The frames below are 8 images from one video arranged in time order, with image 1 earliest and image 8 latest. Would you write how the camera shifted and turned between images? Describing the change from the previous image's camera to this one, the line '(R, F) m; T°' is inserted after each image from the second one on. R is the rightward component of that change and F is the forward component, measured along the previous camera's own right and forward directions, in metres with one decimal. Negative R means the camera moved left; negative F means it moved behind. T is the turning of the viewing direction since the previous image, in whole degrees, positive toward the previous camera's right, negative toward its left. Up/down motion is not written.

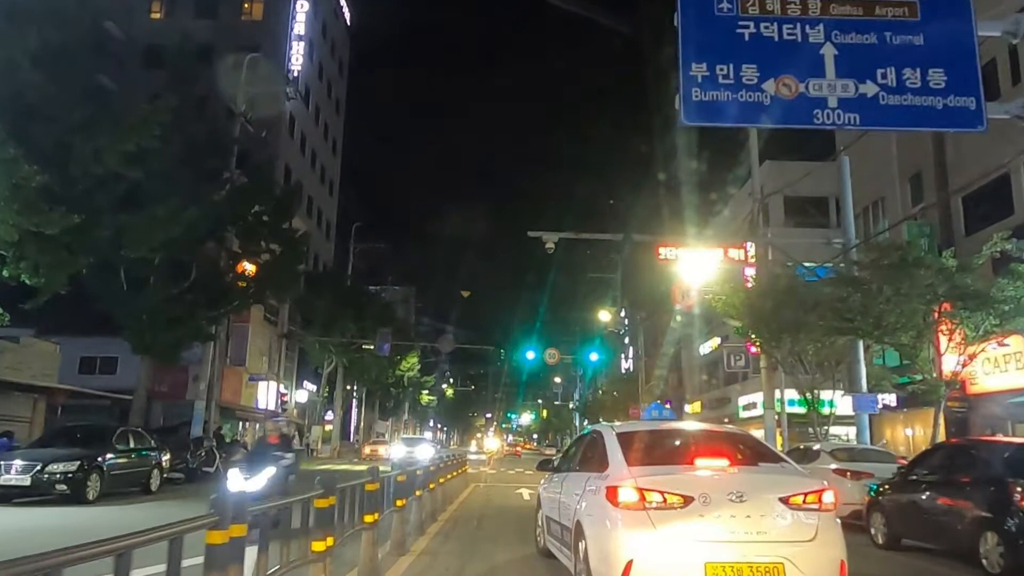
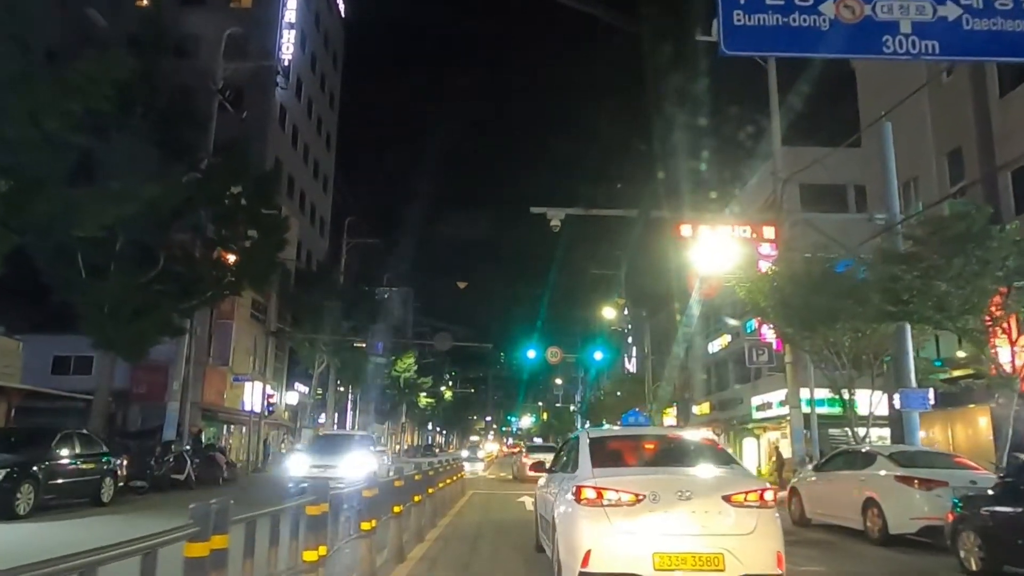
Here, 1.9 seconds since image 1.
(0.0, +2.5) m; 0°
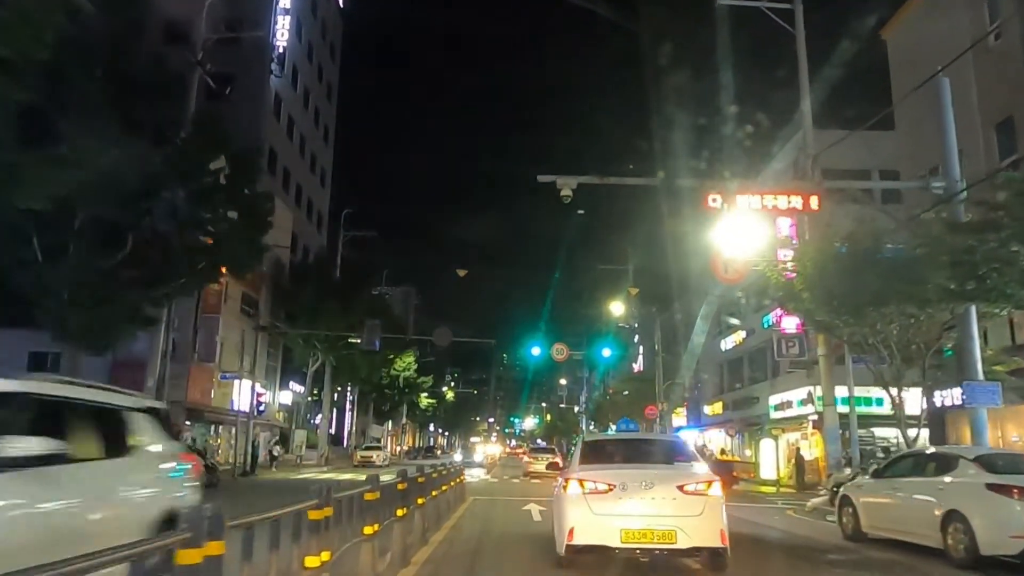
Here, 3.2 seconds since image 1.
(0.0, +2.4) m; 0°
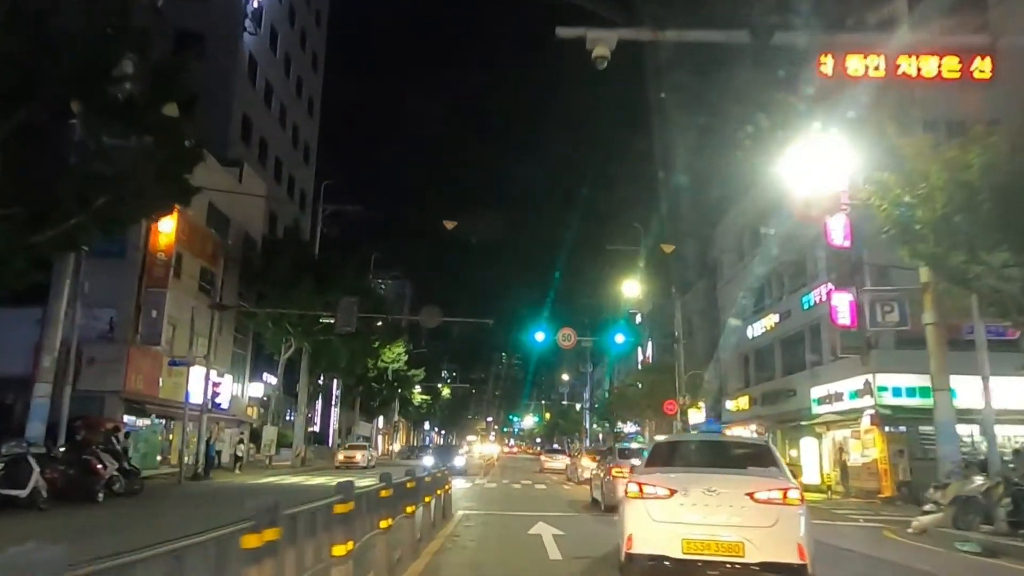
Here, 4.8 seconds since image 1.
(-0.1, +5.9) m; 0°
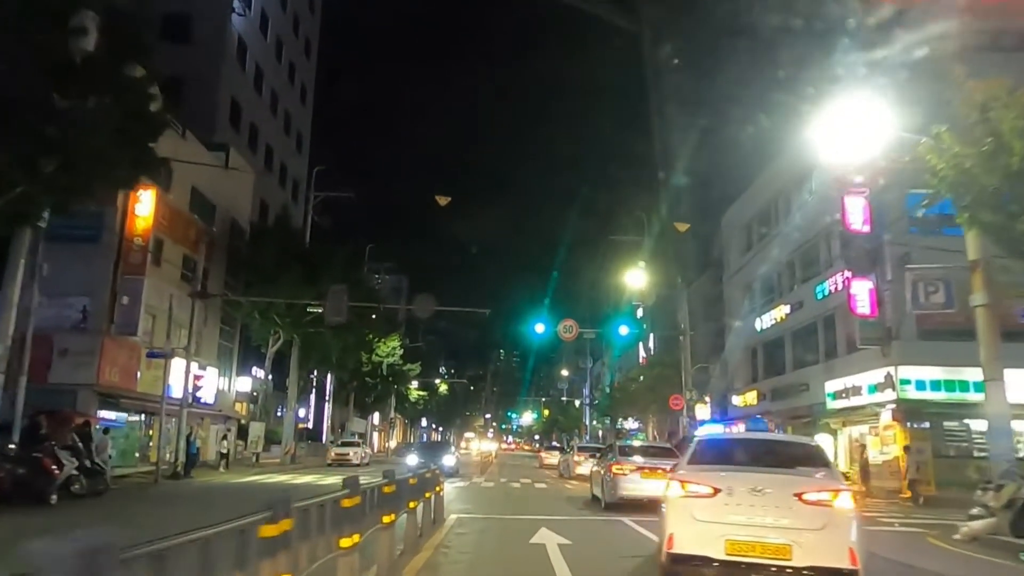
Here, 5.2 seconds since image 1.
(0.0, +1.9) m; 0°
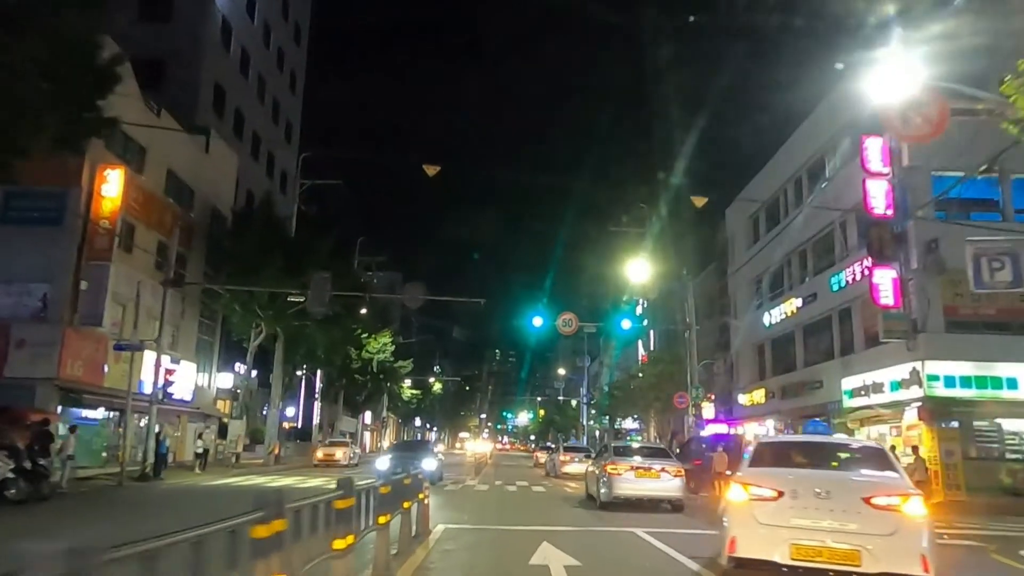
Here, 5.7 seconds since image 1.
(0.0, +2.2) m; 0°
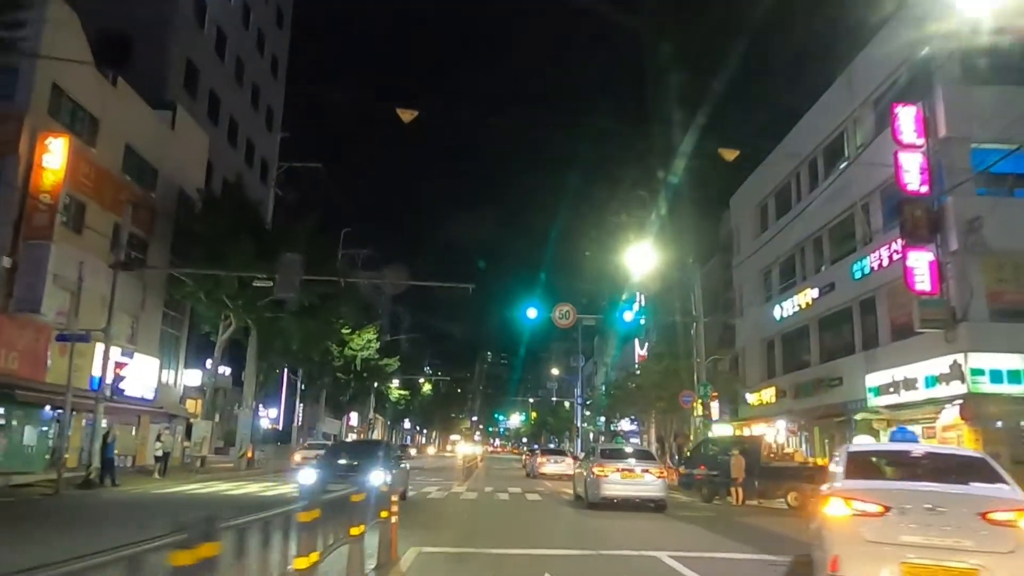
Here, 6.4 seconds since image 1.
(0.0, +3.0) m; +1°
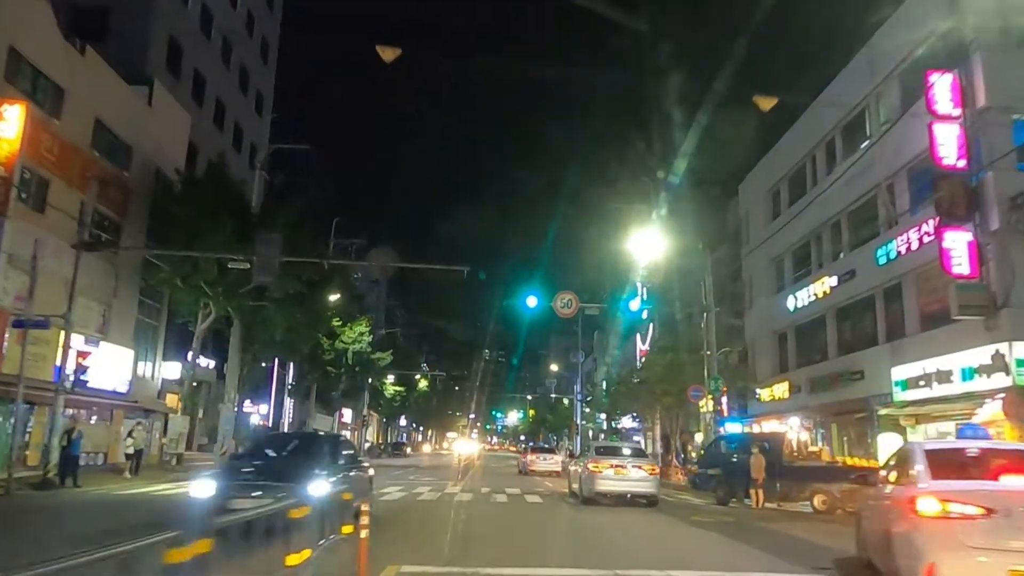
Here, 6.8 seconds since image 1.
(0.0, +2.2) m; 0°
